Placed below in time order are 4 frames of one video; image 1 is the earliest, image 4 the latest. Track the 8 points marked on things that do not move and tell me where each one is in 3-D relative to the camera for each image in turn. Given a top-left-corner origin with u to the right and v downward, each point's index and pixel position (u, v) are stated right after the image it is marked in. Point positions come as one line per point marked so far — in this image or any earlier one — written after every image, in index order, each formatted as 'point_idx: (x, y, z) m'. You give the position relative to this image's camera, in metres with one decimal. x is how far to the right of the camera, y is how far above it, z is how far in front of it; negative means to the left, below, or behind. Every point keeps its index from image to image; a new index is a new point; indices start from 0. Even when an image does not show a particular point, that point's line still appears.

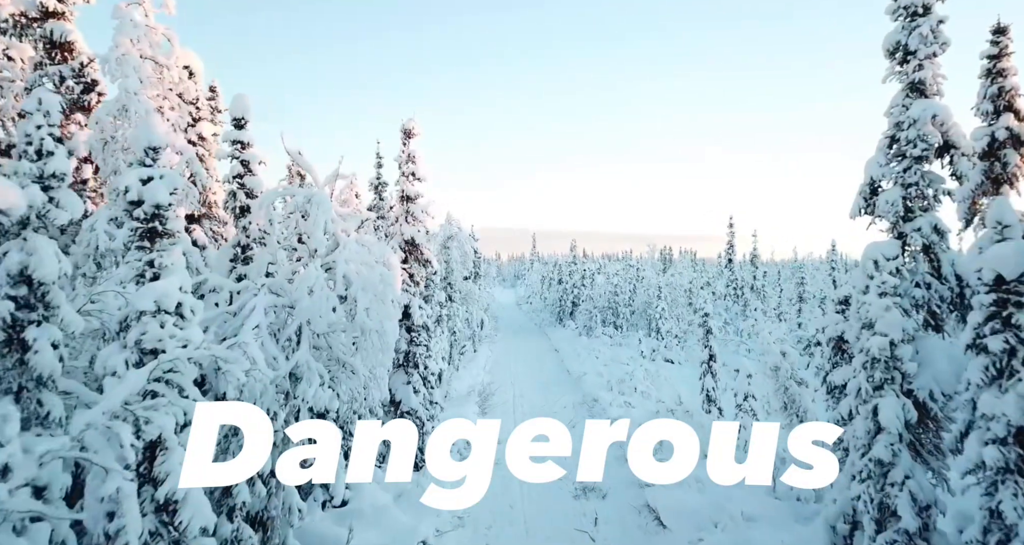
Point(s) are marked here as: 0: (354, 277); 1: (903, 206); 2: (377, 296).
0: (-3.1, -0.1, +11.4) m
1: (+7.2, +1.2, +10.8) m
2: (-2.6, -0.4, +11.4) m
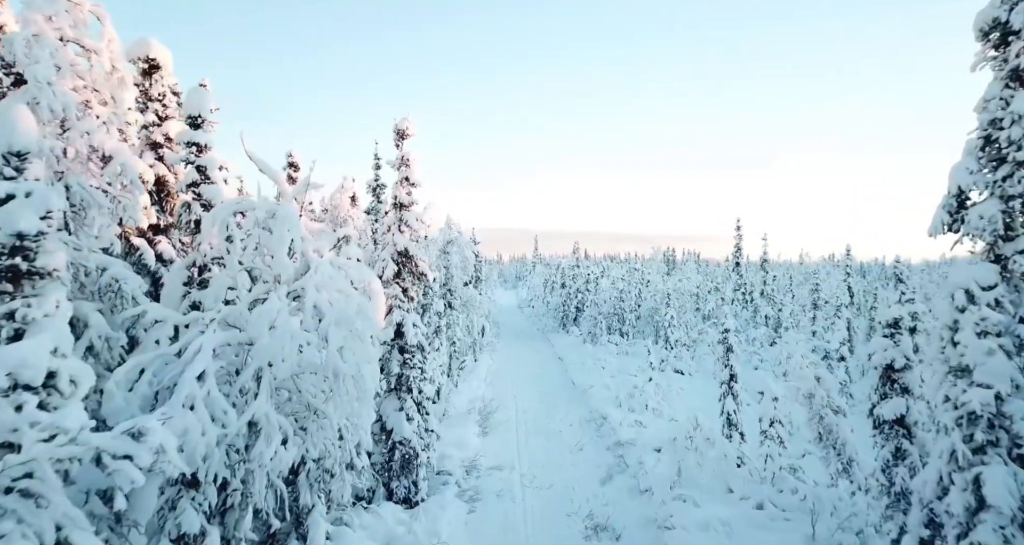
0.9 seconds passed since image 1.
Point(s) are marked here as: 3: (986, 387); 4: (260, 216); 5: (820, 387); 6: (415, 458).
0: (-3.0, -0.6, +9.4) m
1: (+7.2, +0.8, +8.7) m
2: (-2.5, -0.9, +9.4) m
3: (+6.7, -1.6, +8.4) m
4: (-4.2, +0.9, +9.8) m
5: (+9.3, -3.5, +18.0) m
6: (-3.2, -6.1, +19.3) m
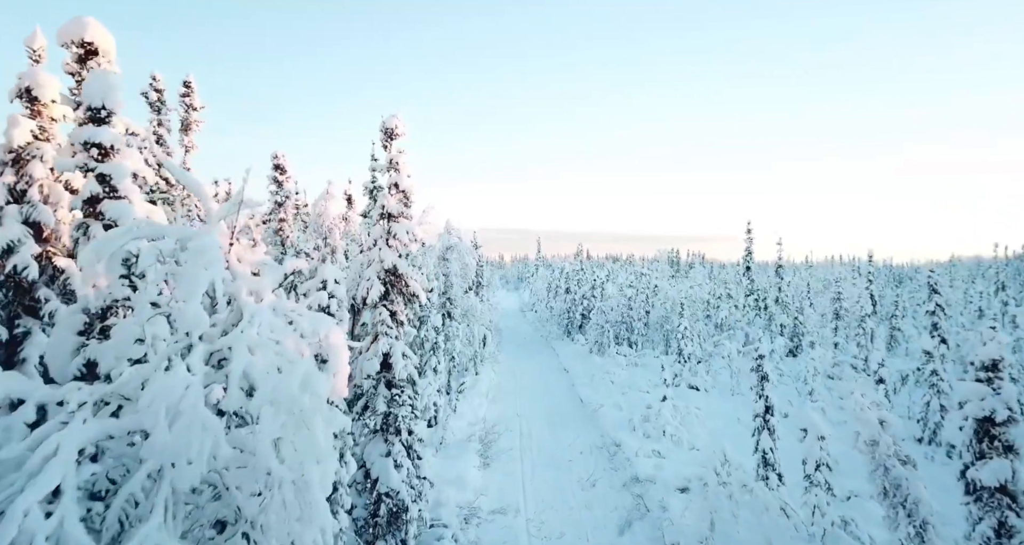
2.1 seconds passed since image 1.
0: (-2.8, -1.2, +6.6) m
1: (+7.4, +0.2, +5.9) m
2: (-2.4, -1.5, +6.6) m
3: (+6.8, -2.2, +5.5) m
4: (-4.1, +0.3, +7.0) m
5: (+9.5, -4.1, +15.2) m
6: (-3.0, -6.7, +16.5) m
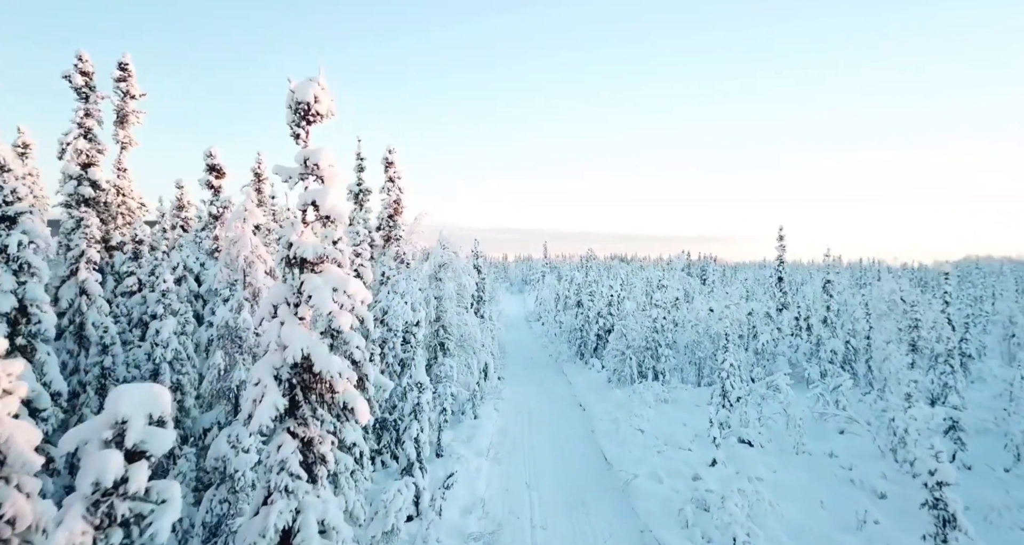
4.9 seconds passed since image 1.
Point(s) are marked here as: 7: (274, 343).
0: (-2.6, -2.7, -1.7) m
1: (+7.6, -1.4, -2.4) m
2: (-2.2, -3.0, -1.7) m
3: (+7.0, -3.7, -2.8) m
4: (-3.9, -1.2, -1.2) m
5: (+9.8, -5.6, +6.9) m
6: (-2.8, -8.2, +8.2) m
7: (-3.8, -1.1, +9.5) m
